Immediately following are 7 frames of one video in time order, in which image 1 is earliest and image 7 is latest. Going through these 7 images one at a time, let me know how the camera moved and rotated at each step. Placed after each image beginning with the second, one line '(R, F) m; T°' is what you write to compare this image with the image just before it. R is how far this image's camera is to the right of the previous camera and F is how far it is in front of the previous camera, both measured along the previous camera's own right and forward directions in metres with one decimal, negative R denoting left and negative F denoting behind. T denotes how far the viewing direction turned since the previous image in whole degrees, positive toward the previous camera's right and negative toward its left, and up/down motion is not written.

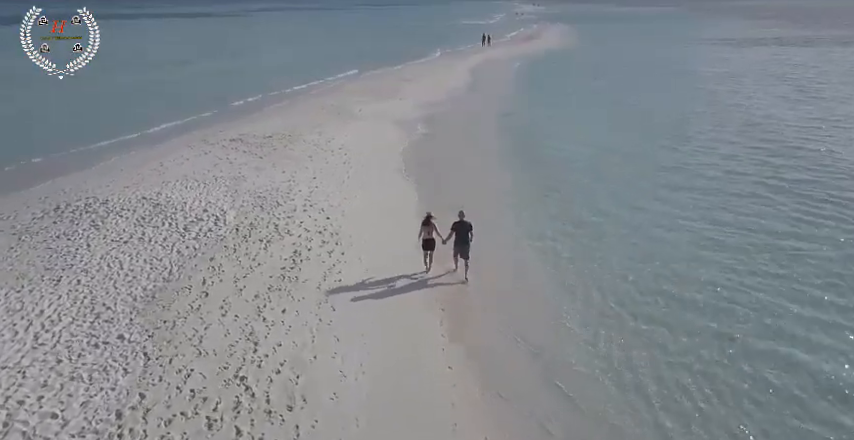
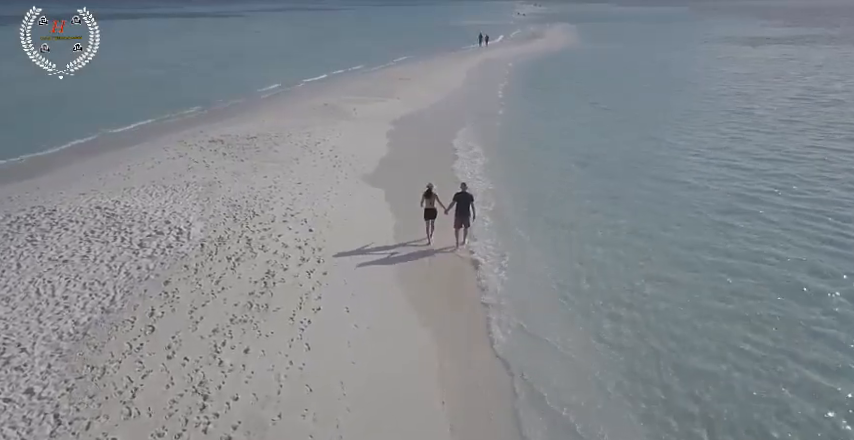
(+0.1, +1.7) m; 0°
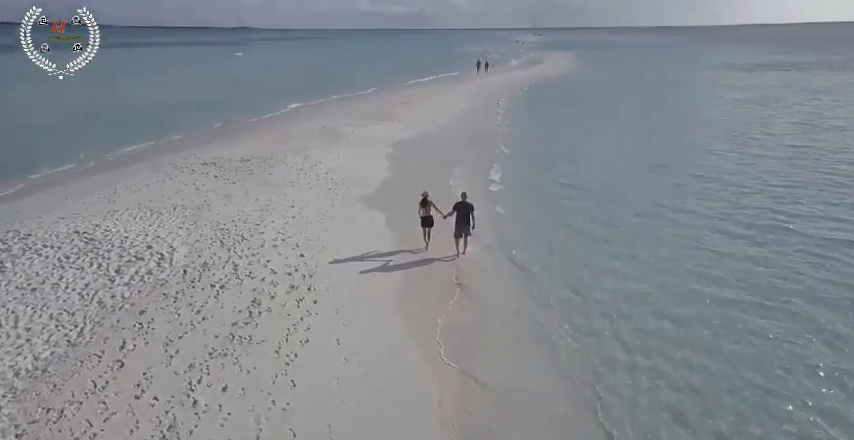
(0.0, +0.6) m; 0°
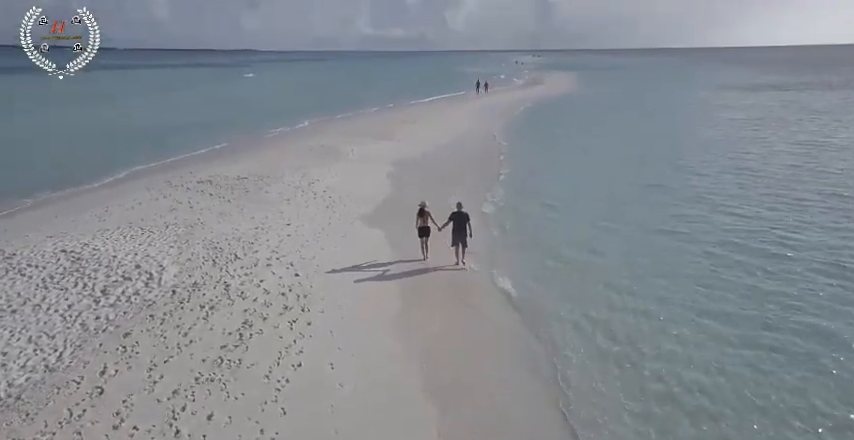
(0.0, +0.3) m; 0°
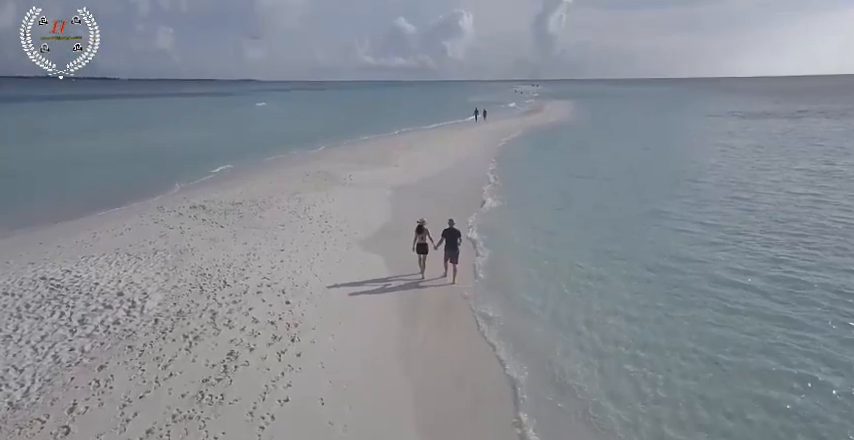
(0.0, +0.4) m; 0°
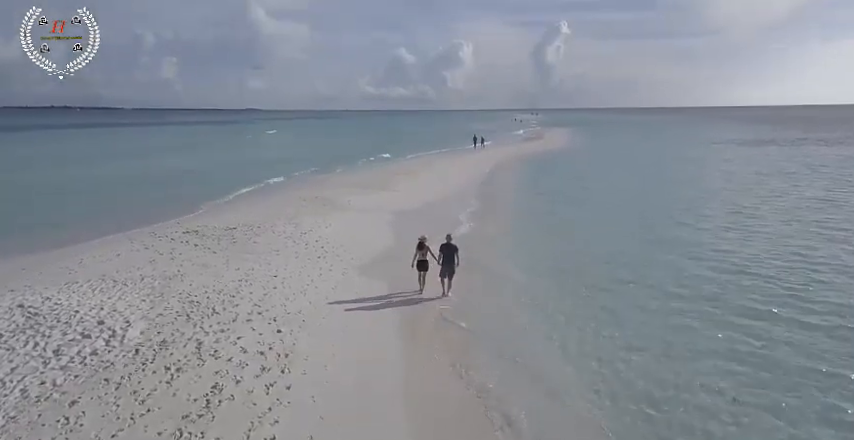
(0.0, +0.4) m; 0°
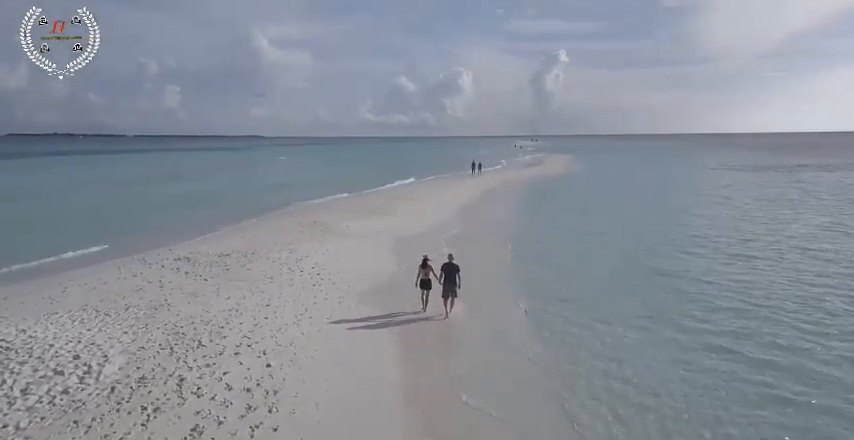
(0.0, +0.5) m; 0°
